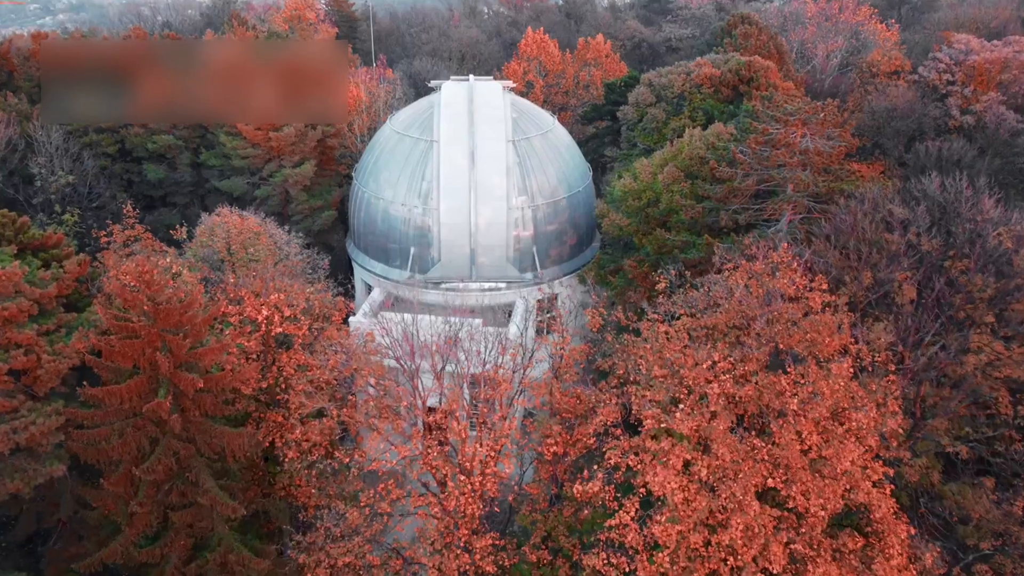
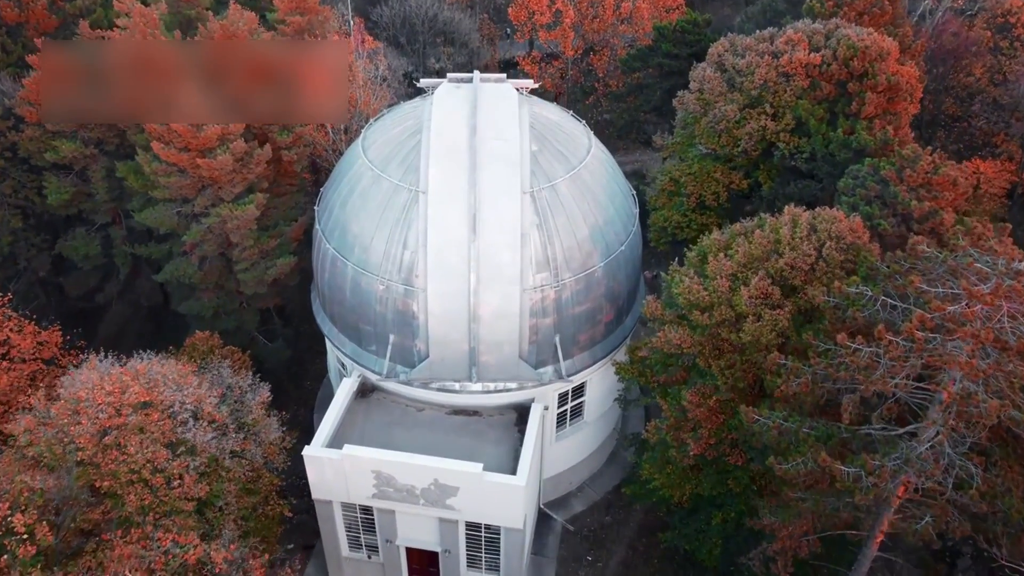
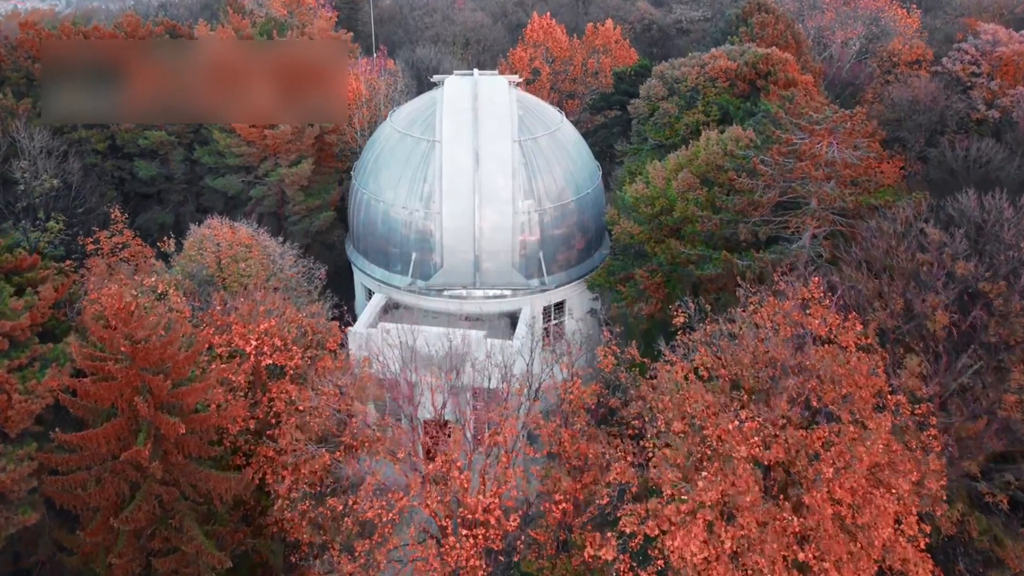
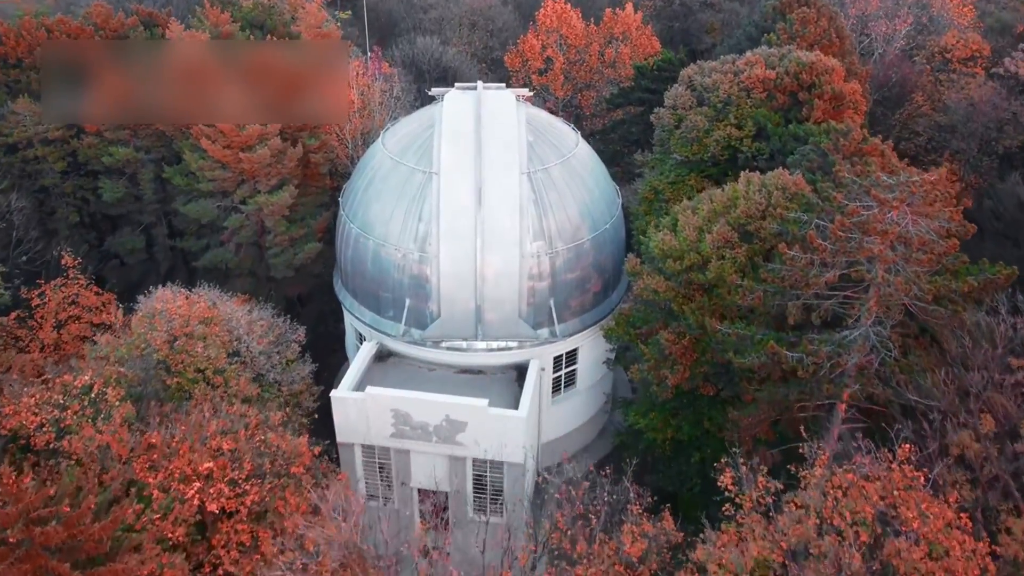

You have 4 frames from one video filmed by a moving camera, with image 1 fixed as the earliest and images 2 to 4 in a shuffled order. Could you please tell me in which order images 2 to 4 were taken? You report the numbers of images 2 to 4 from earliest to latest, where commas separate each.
3, 4, 2
